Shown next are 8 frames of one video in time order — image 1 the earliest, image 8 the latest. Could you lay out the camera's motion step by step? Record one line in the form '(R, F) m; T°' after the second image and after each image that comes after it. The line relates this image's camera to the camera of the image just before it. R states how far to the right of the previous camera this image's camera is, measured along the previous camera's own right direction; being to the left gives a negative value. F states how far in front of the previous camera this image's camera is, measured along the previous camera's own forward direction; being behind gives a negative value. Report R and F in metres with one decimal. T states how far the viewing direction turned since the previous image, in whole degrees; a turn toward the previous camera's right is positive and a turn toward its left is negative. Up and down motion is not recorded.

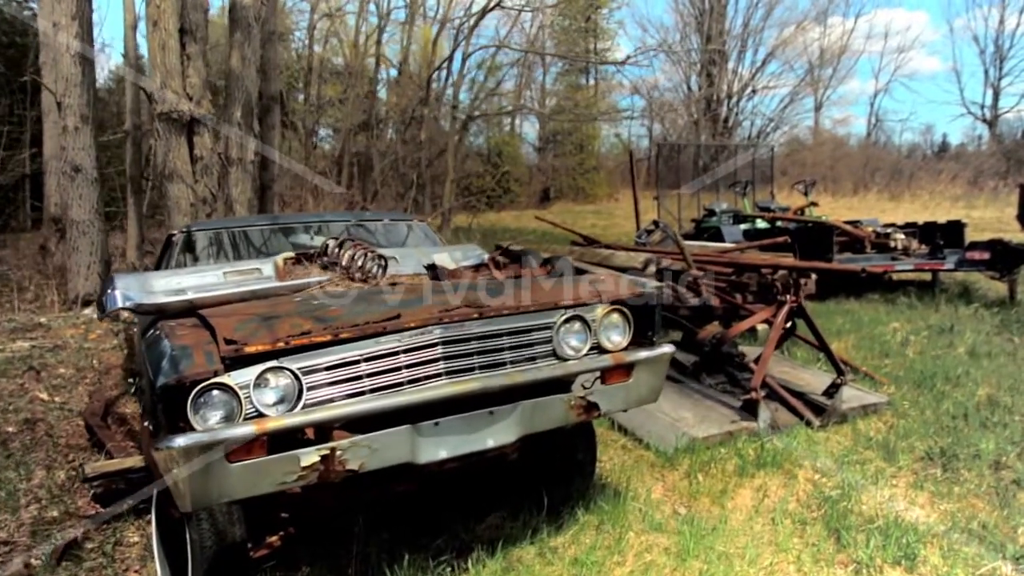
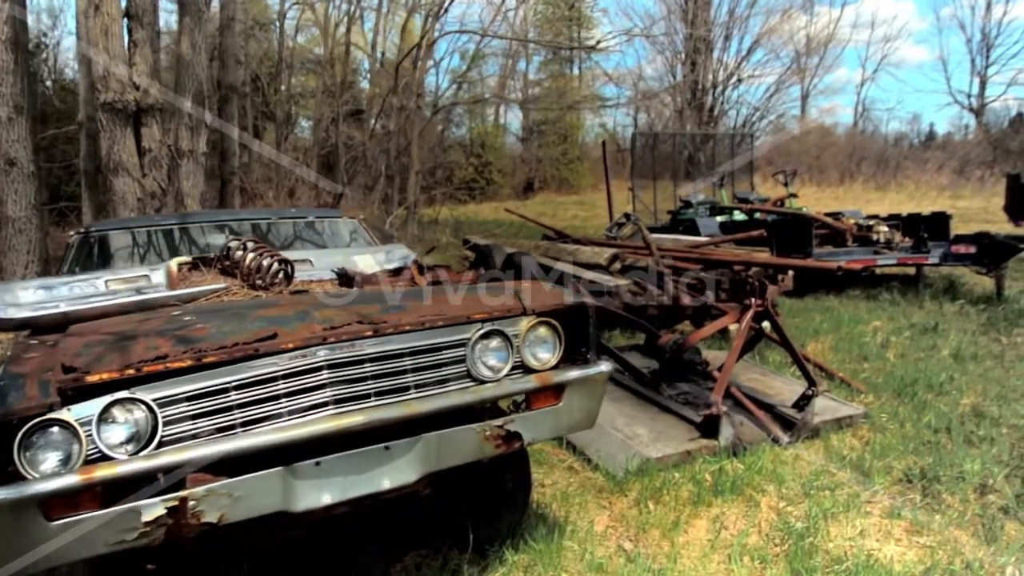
(+0.2, +0.4) m; +1°
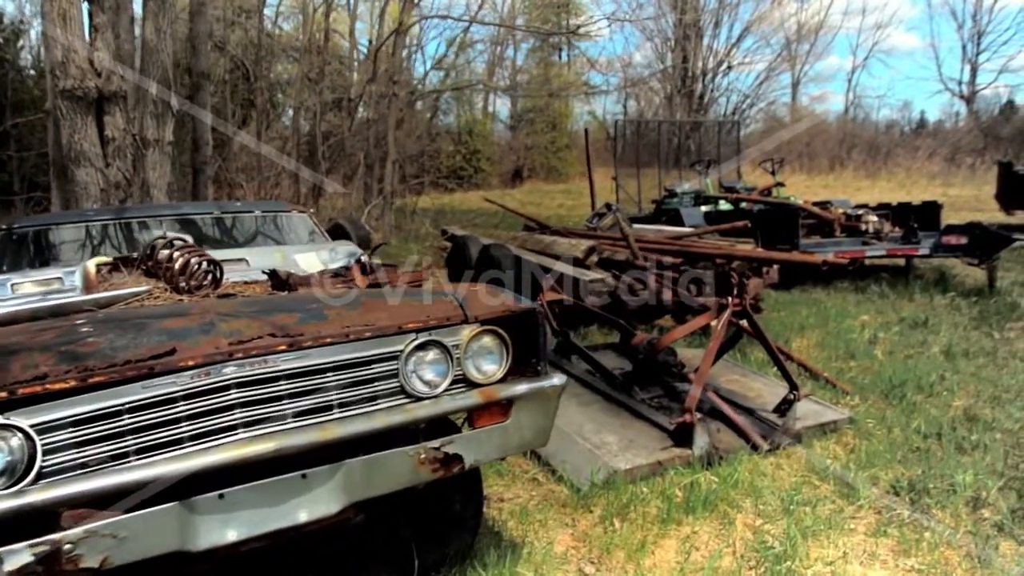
(+0.1, +0.3) m; 0°
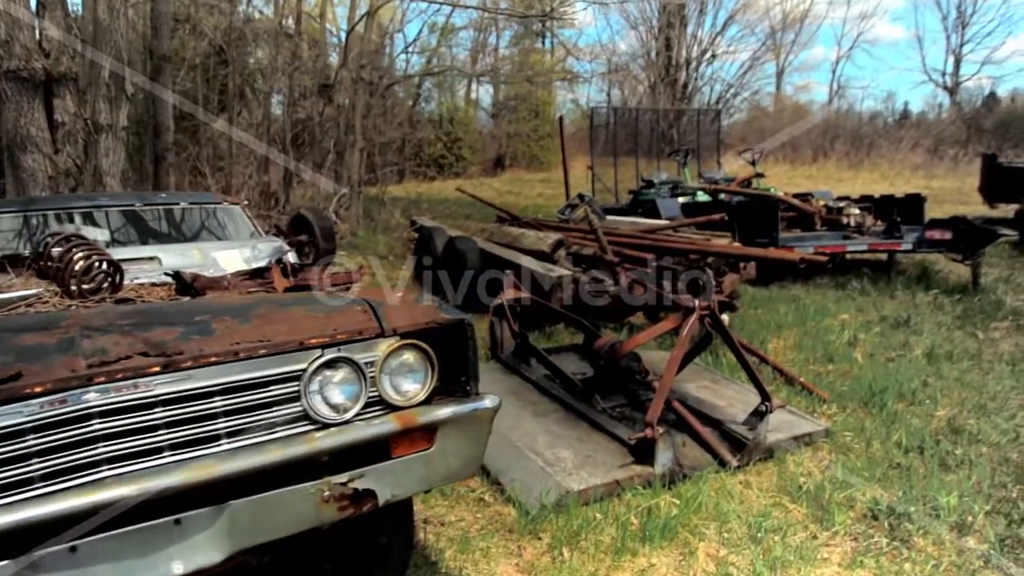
(+0.1, +0.3) m; +1°
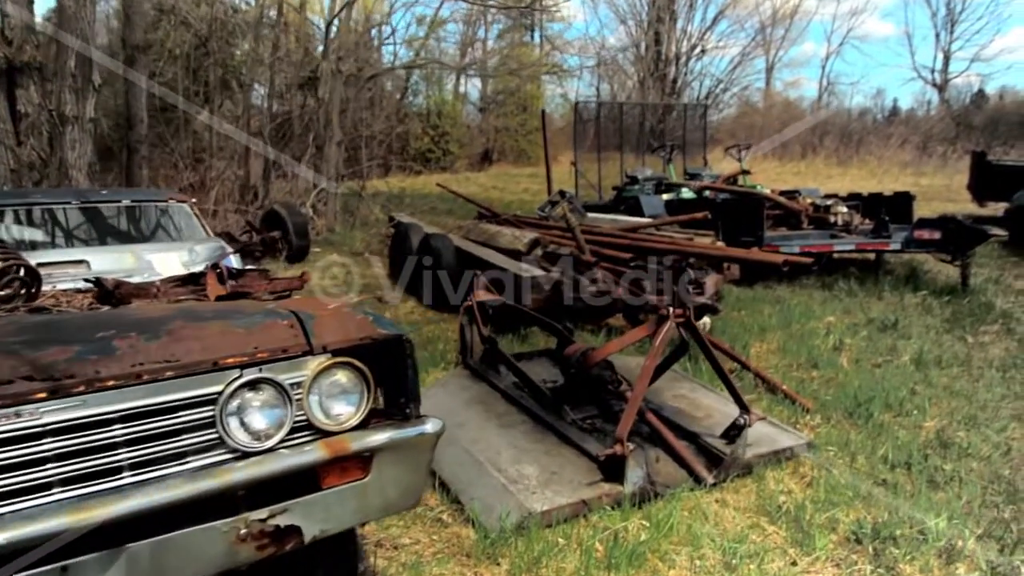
(+0.1, +0.2) m; +1°
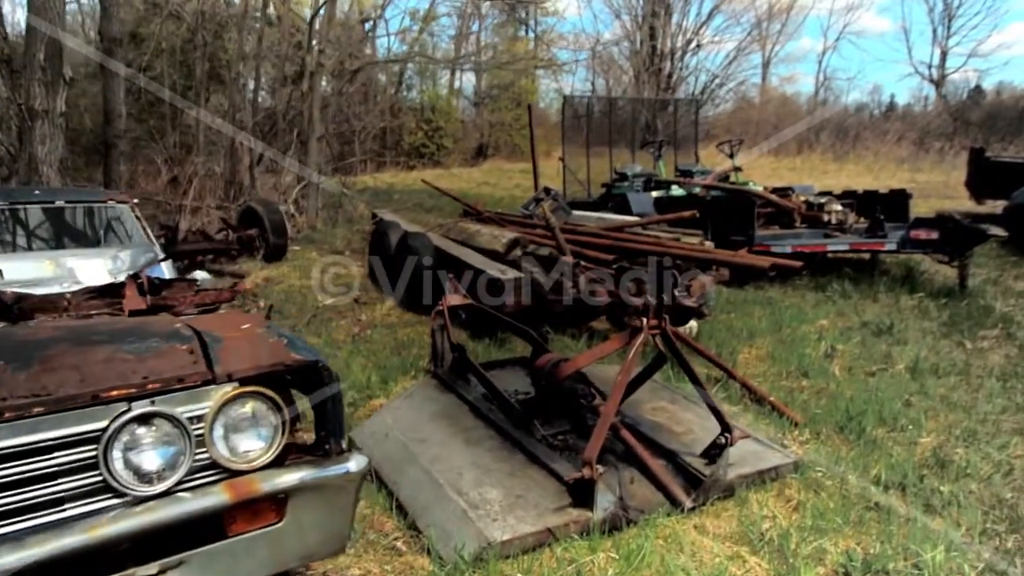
(+0.1, +0.3) m; 0°
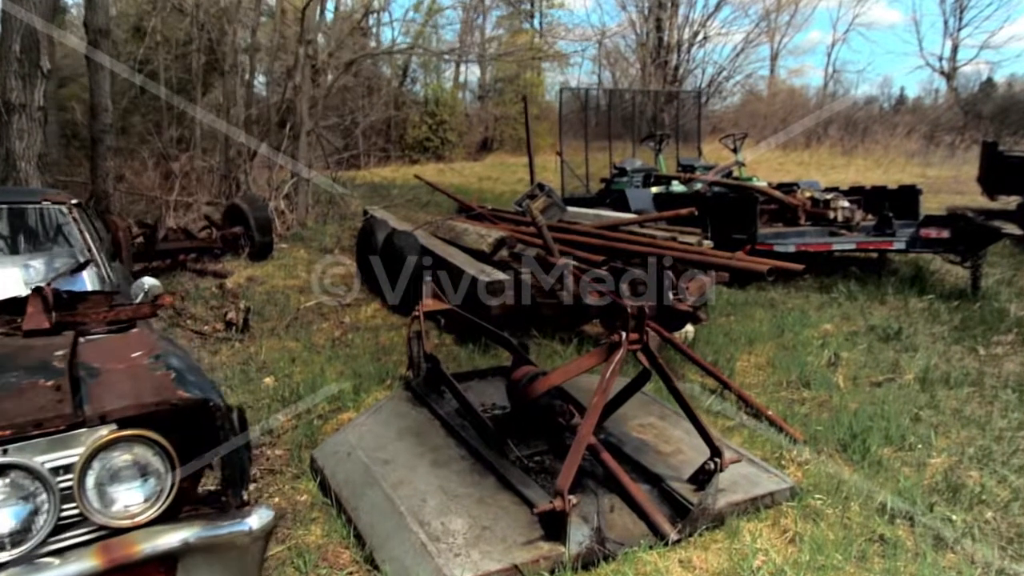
(+0.1, +0.3) m; -1°
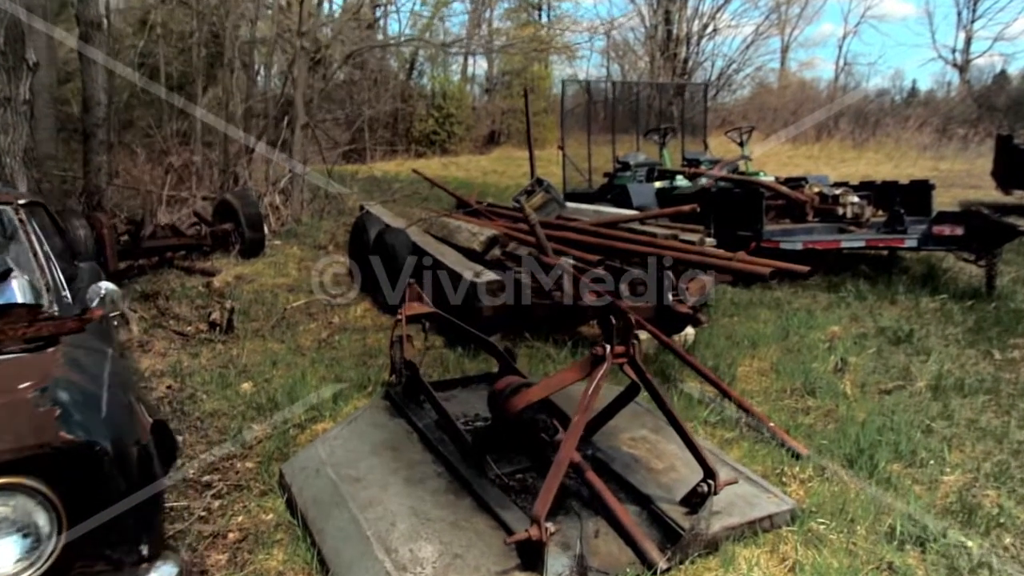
(+0.1, +0.2) m; -1°
